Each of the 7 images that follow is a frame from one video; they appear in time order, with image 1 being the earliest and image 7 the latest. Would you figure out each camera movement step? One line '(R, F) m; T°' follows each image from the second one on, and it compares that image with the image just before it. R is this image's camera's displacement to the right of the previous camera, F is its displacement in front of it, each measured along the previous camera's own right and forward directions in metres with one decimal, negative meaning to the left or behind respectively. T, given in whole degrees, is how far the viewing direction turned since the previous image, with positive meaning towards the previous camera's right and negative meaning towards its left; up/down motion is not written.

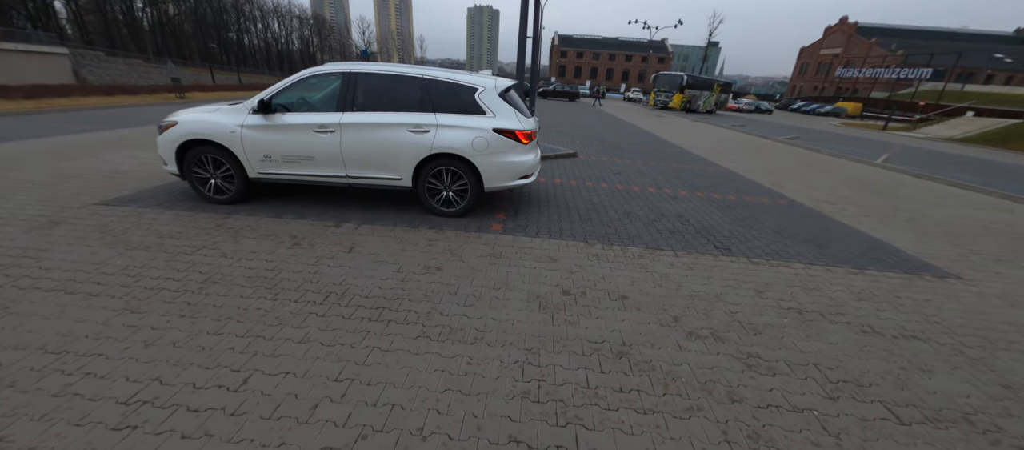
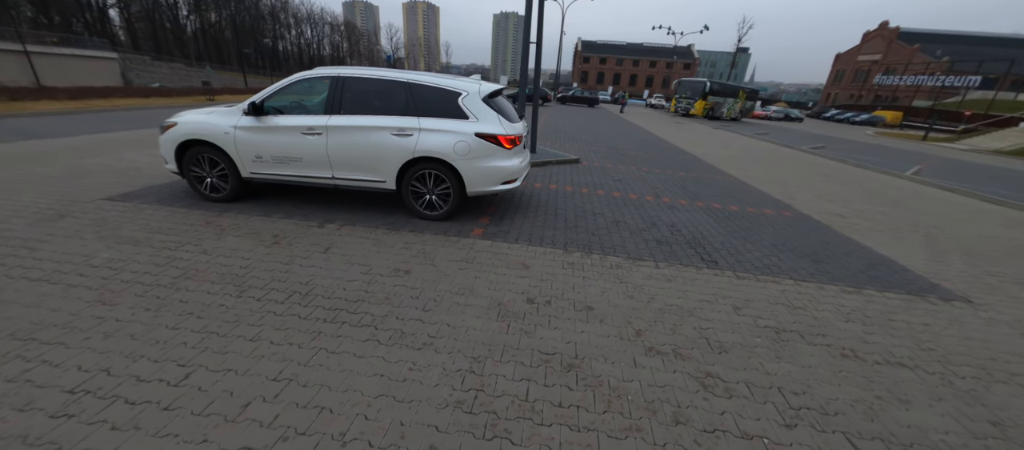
(+0.5, +0.1) m; -3°
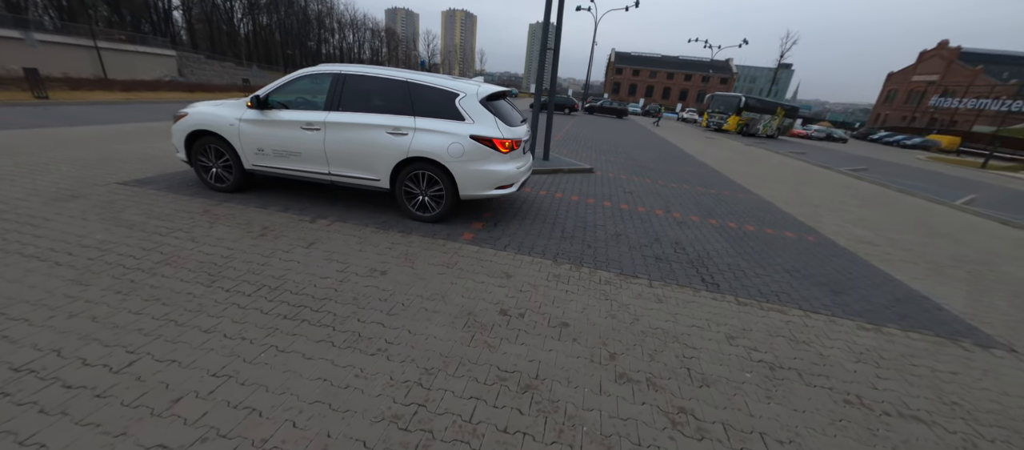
(+0.4, +0.2) m; -4°
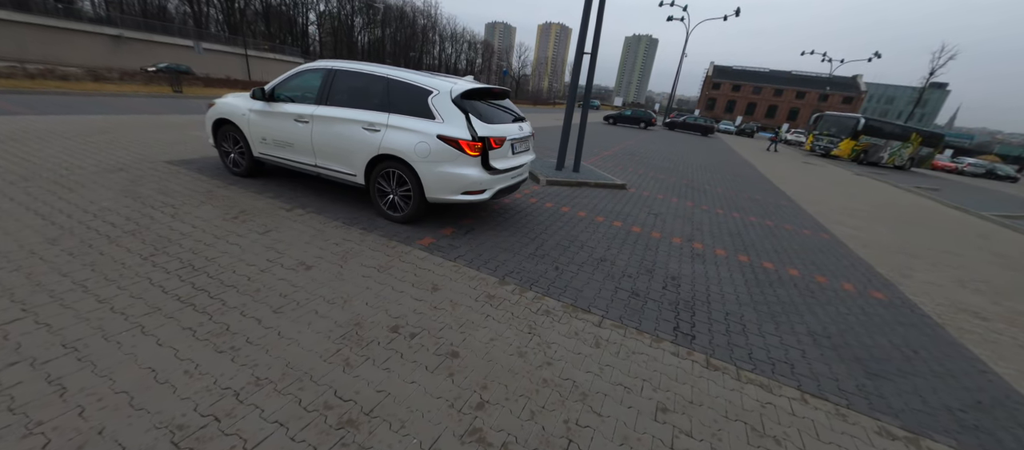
(+1.2, +0.5) m; -12°
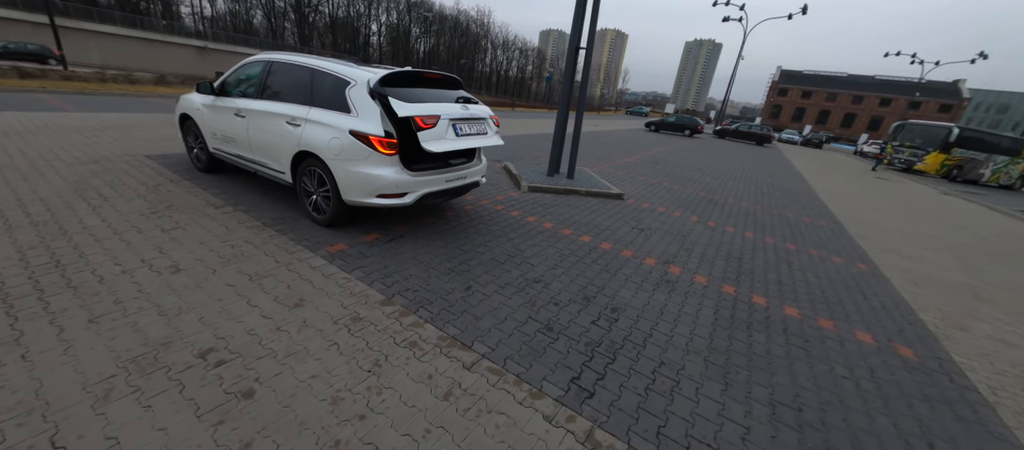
(+1.2, +0.6) m; -7°
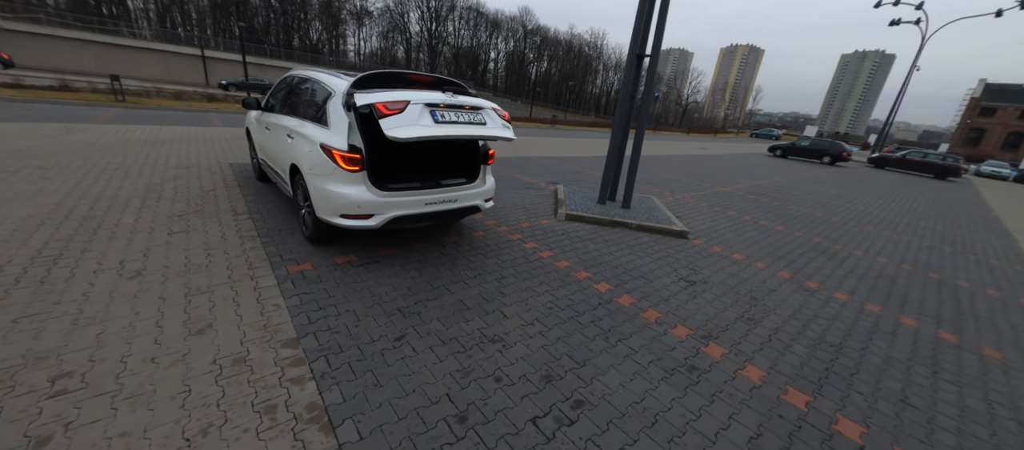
(+1.0, +0.9) m; -16°
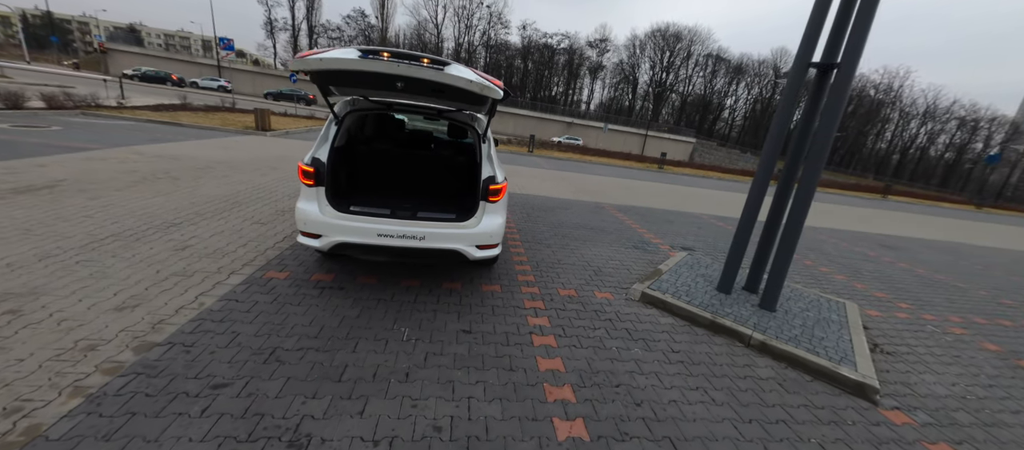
(+1.6, +1.5) m; -32°
